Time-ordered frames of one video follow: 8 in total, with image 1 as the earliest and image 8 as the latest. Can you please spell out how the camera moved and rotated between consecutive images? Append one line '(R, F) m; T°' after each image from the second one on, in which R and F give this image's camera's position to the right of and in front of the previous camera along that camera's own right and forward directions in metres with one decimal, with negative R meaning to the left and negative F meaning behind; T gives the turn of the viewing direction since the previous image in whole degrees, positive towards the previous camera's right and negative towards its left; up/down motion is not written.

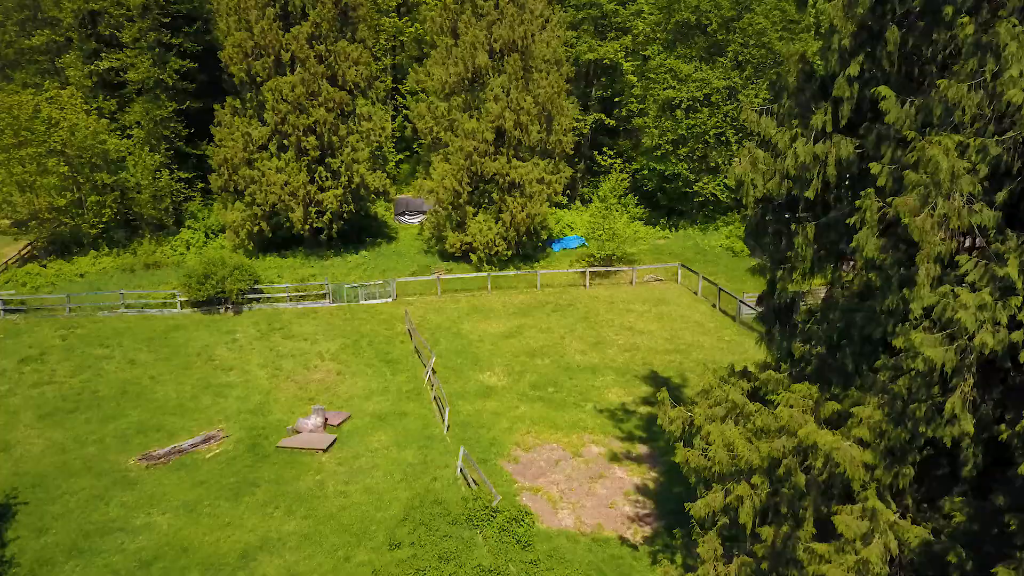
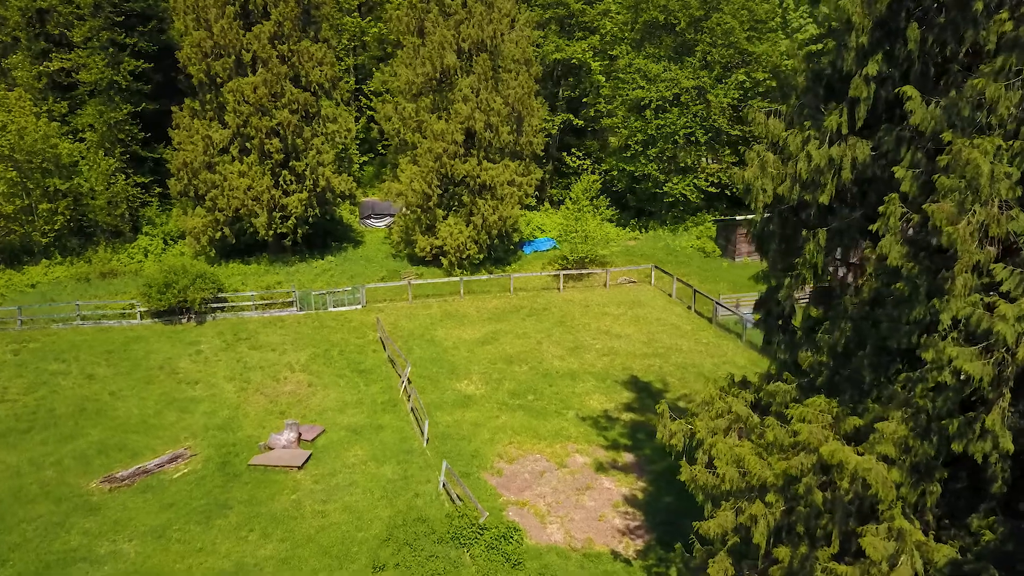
(-0.4, +0.6) m; +3°
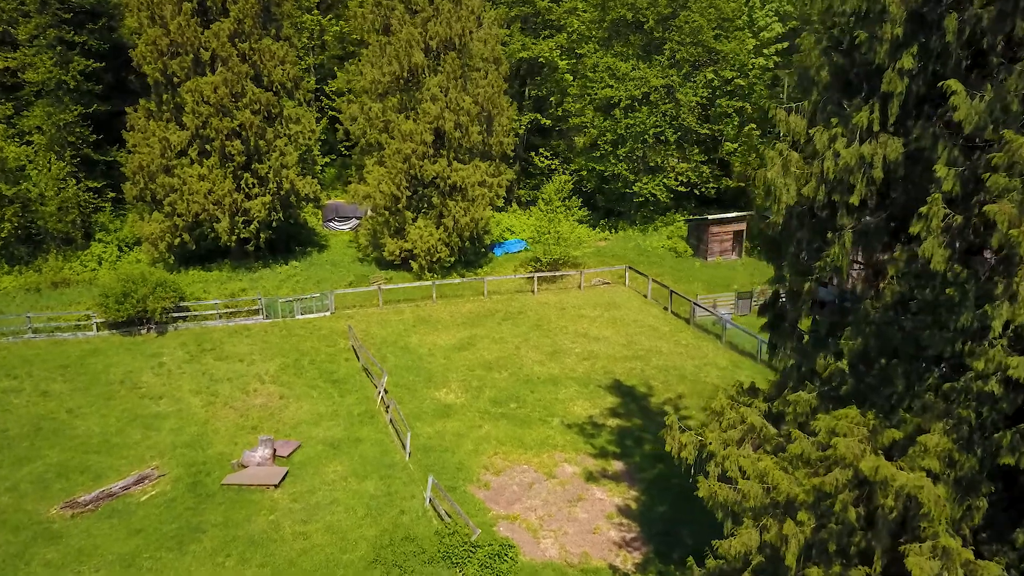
(-0.6, +0.6) m; +3°
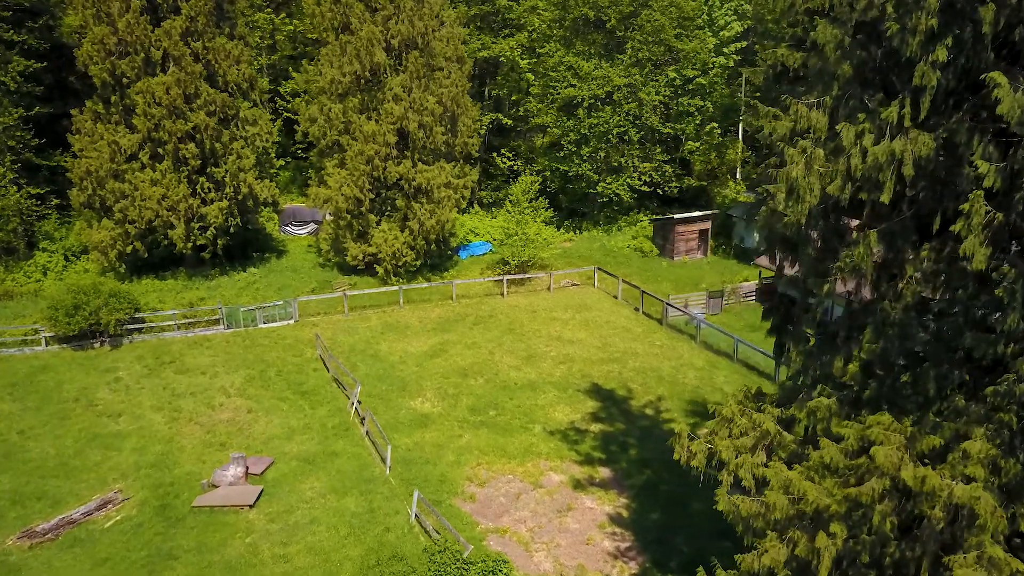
(-0.6, +0.5) m; +4°
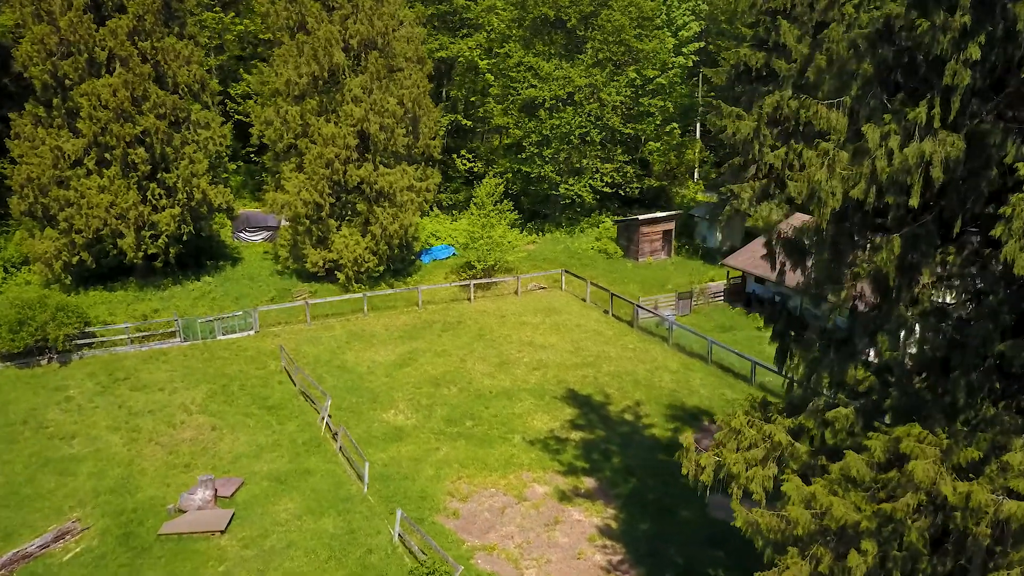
(-0.6, +0.5) m; +4°
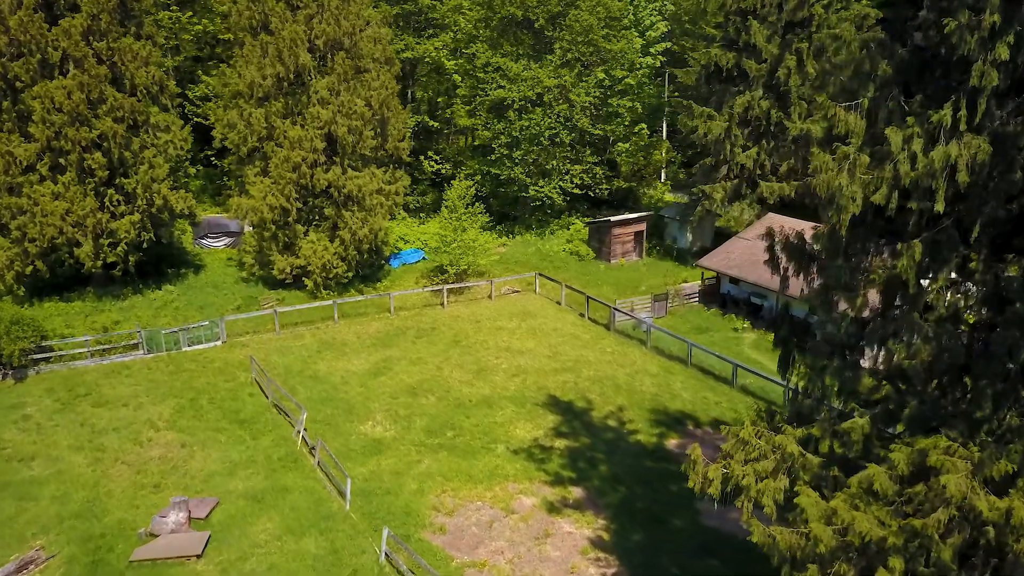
(-0.5, +0.4) m; +3°
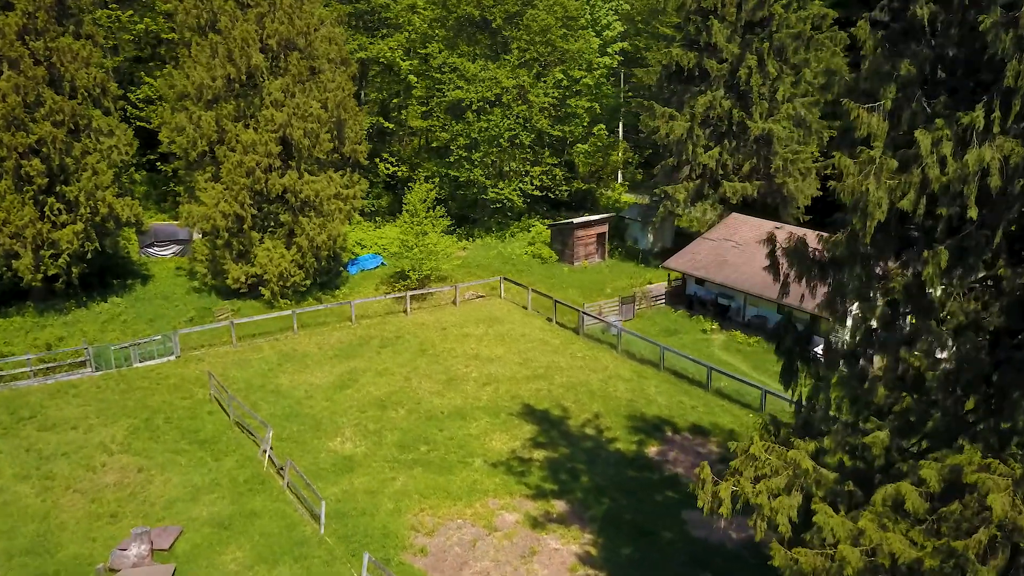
(-0.6, +0.6) m; +4°
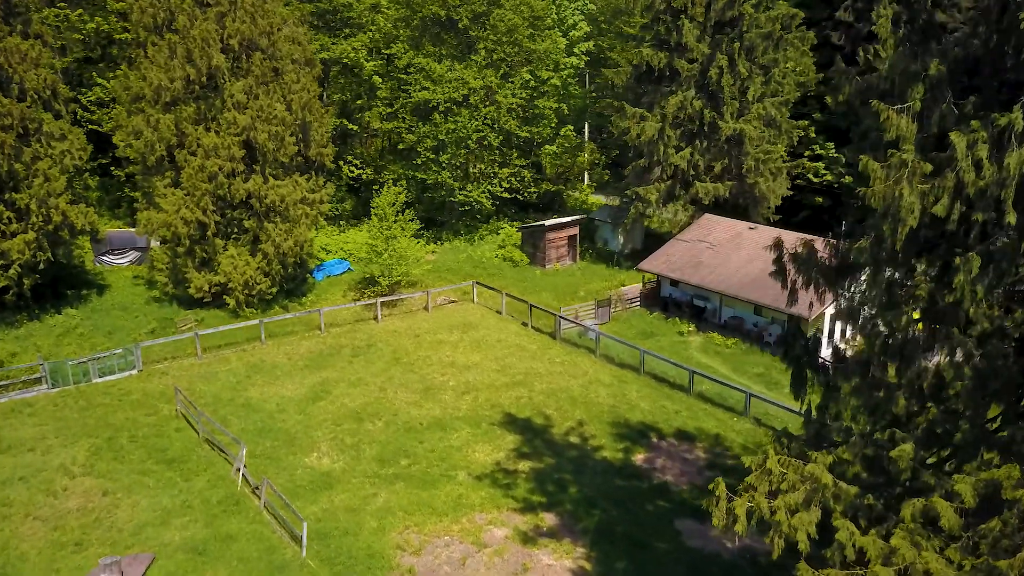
(-0.5, +0.5) m; +3°
